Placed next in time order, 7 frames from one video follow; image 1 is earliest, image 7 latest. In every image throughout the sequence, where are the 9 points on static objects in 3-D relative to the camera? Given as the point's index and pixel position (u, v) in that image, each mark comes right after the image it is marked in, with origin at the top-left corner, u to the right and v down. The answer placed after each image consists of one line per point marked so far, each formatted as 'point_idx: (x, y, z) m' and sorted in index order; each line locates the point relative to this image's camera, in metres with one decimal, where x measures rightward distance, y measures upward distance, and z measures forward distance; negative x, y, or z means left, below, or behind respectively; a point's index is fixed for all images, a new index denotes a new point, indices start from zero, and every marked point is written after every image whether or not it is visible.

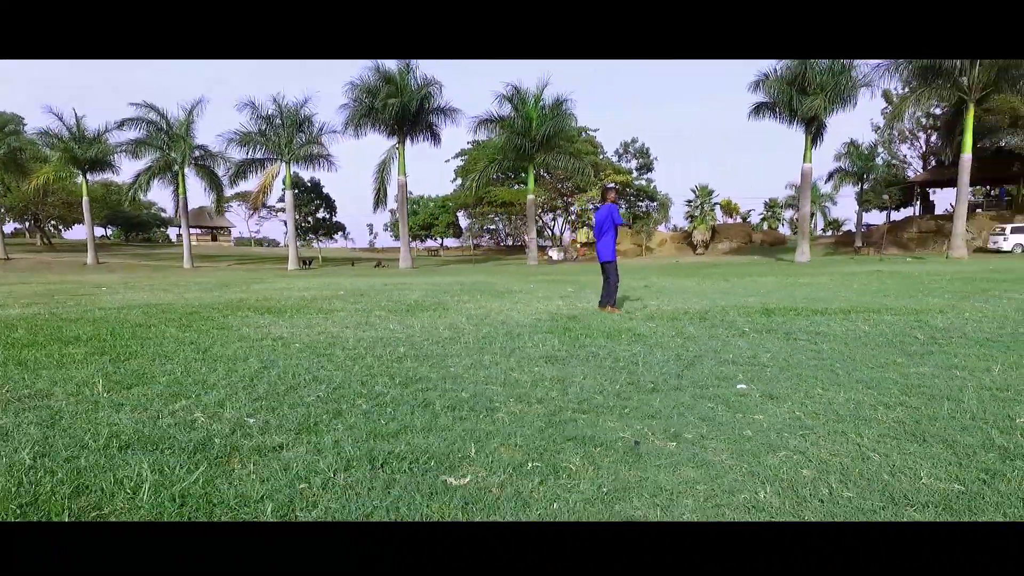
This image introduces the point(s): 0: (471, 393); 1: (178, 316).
0: (-0.2, -0.4, +2.5) m
1: (-3.2, -0.3, +6.1) m
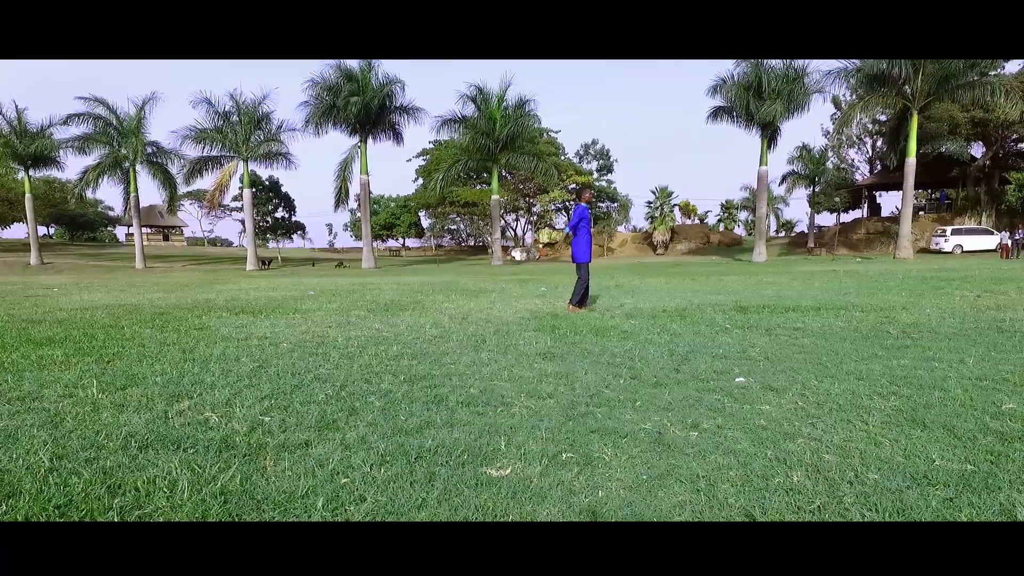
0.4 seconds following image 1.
0: (-0.1, -0.4, +2.5) m
1: (-3.4, -0.3, +5.9) m
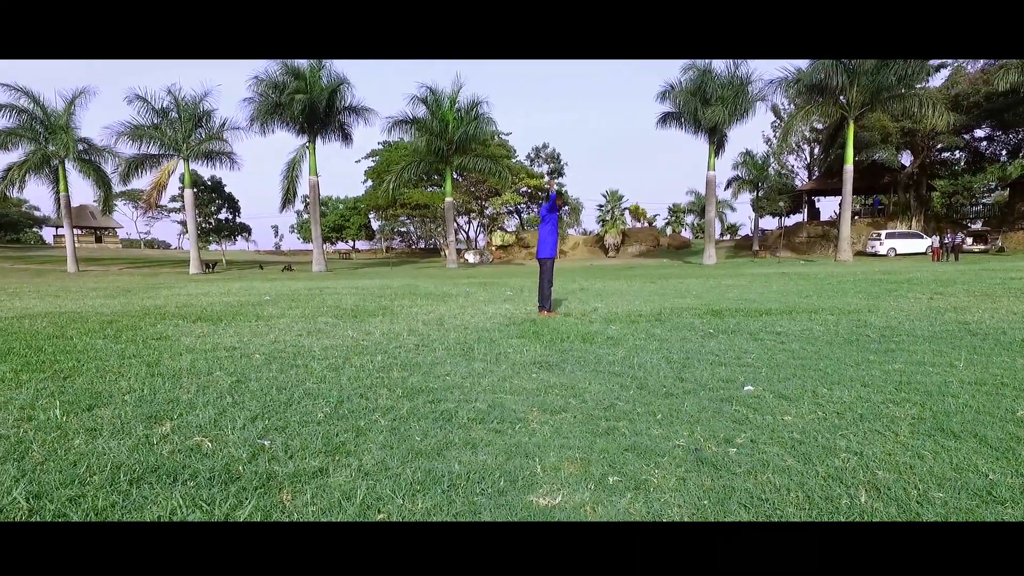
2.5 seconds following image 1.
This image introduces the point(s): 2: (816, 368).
0: (-0.1, -0.4, +2.4) m
1: (-3.6, -0.3, +5.5) m
2: (+1.4, -0.4, +3.0) m
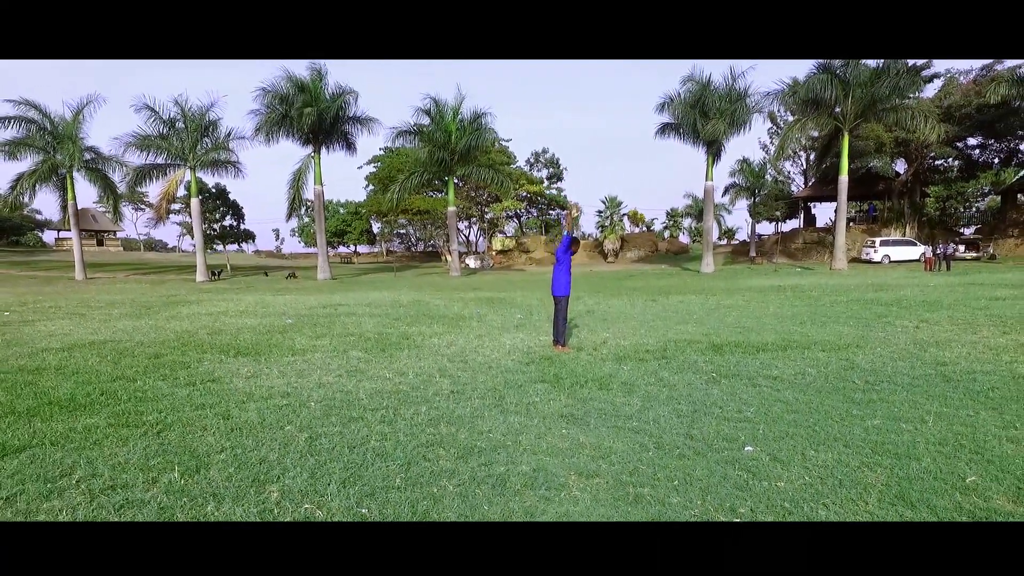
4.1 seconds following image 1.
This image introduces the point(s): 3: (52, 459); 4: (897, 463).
0: (+0.1, -0.8, +2.9) m
1: (-3.5, -0.7, +6.0) m
2: (+1.6, -0.8, +3.5) m
3: (-2.2, -0.8, +3.1) m
4: (+1.7, -0.8, +2.8) m
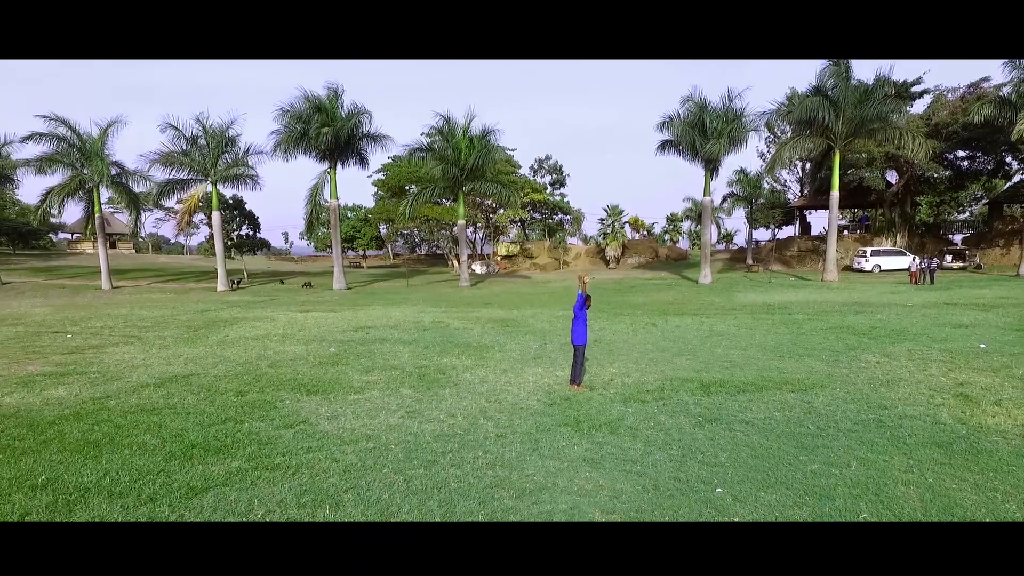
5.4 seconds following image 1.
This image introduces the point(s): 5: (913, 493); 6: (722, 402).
0: (+0.4, -1.4, +4.2) m
1: (-3.2, -1.3, +7.3) m
2: (+1.9, -1.4, +4.8) m
3: (-1.9, -1.5, +4.4) m
4: (+2.0, -1.4, +4.2) m
5: (+2.8, -1.4, +4.3) m
6: (+2.3, -1.2, +6.8) m
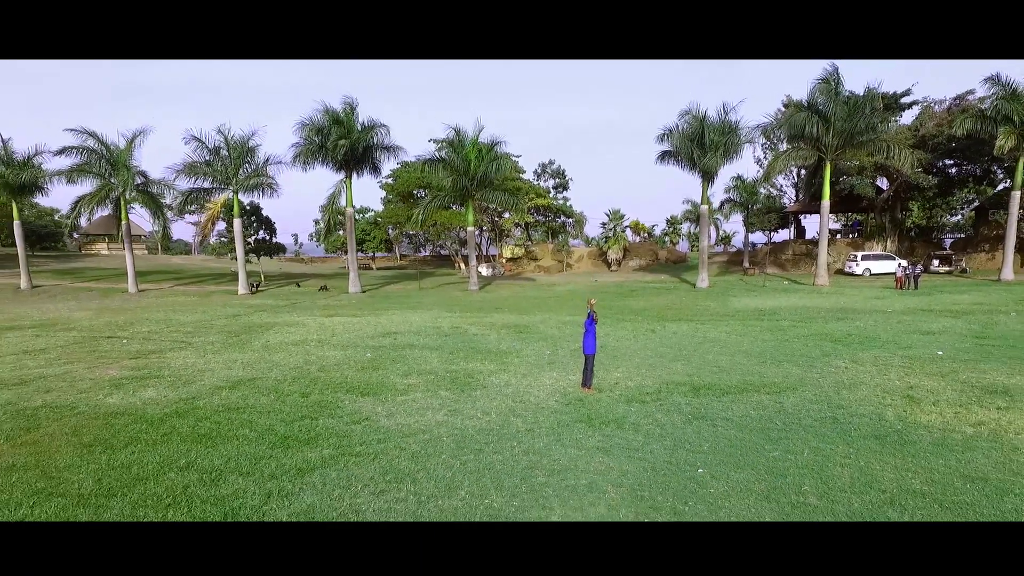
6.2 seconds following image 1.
0: (+0.7, -1.7, +5.6) m
1: (-2.9, -1.6, +8.7) m
2: (+2.2, -1.6, +6.2) m
3: (-1.6, -1.7, +5.8) m
4: (+2.3, -1.7, +5.6) m
5: (+3.1, -1.7, +5.8) m
6: (+2.6, -1.5, +8.3) m
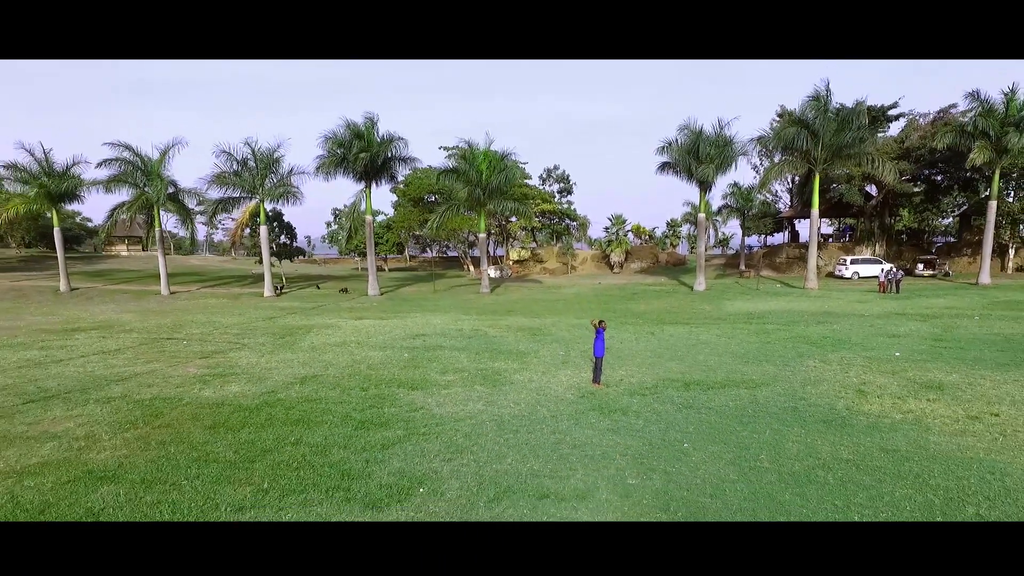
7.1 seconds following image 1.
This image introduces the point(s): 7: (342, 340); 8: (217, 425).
0: (+1.1, -2.0, +7.5) m
1: (-2.5, -1.8, +10.6) m
2: (+2.6, -1.9, +8.1) m
3: (-1.2, -2.0, +7.7) m
4: (+2.7, -1.9, +7.5) m
5: (+3.5, -1.9, +7.7) m
6: (+3.0, -1.7, +10.2) m
7: (-4.5, -1.4, +16.8) m
8: (-4.2, -1.9, +8.8) m
